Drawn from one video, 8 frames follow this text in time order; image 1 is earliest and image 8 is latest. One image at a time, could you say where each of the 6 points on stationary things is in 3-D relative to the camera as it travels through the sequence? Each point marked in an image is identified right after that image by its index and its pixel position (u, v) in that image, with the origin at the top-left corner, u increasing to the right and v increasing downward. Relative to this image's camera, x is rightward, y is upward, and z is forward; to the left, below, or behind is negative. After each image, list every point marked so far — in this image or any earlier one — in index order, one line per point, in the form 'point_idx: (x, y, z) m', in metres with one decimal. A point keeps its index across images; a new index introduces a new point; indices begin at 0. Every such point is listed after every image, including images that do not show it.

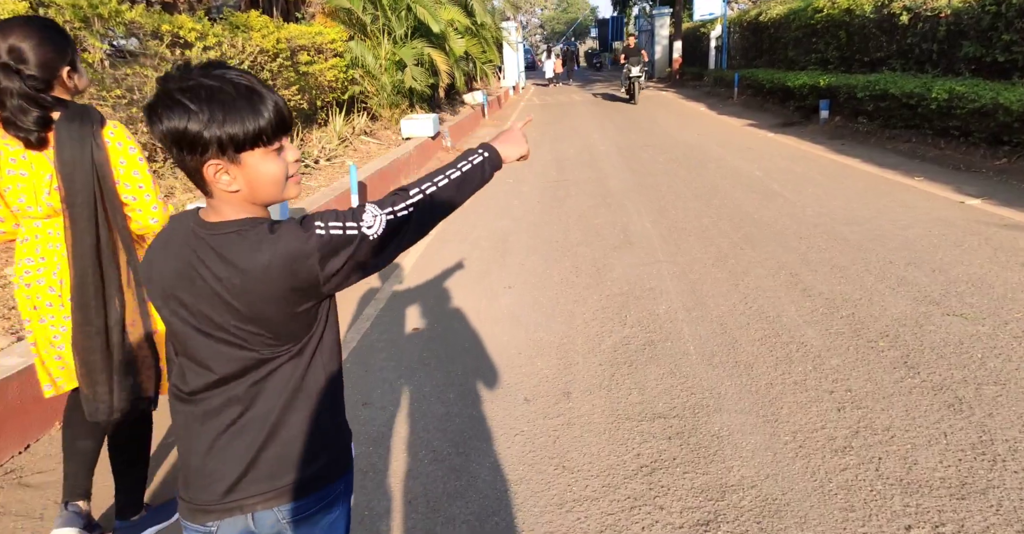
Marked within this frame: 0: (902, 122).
0: (+5.6, +2.1, +9.4) m
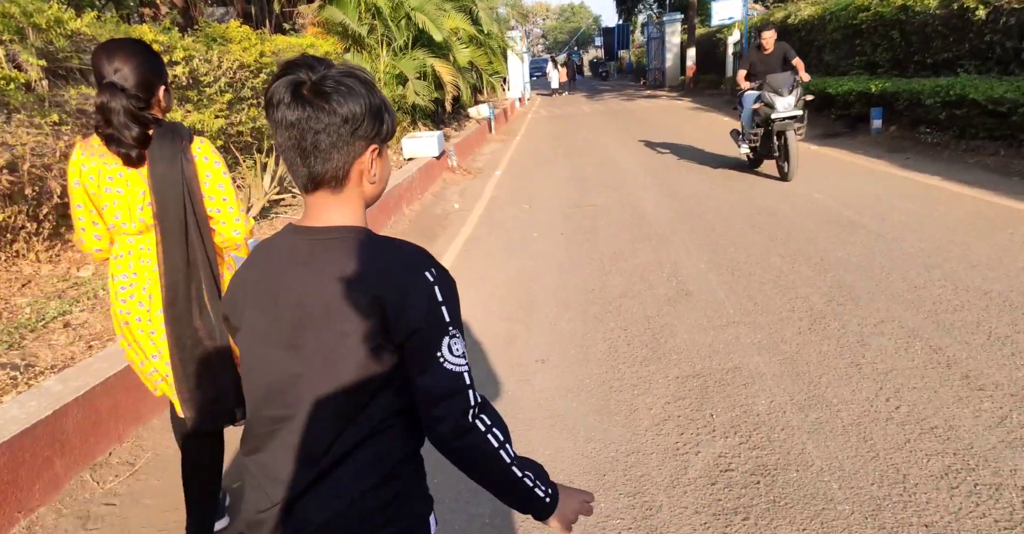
0: (+5.8, +1.7, +8.2) m
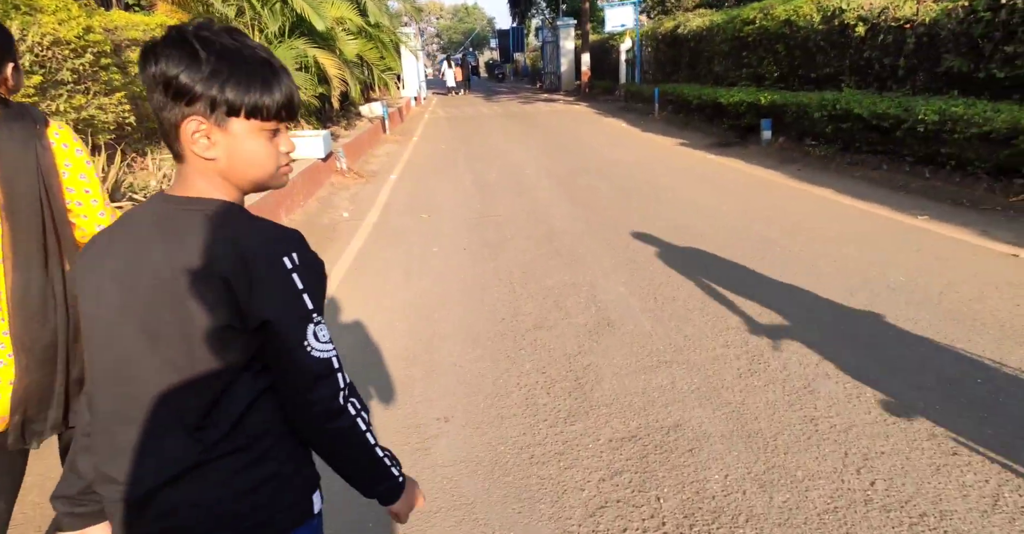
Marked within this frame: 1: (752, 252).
0: (+4.5, +1.5, +8.4) m
1: (+2.0, +0.1, +5.8) m
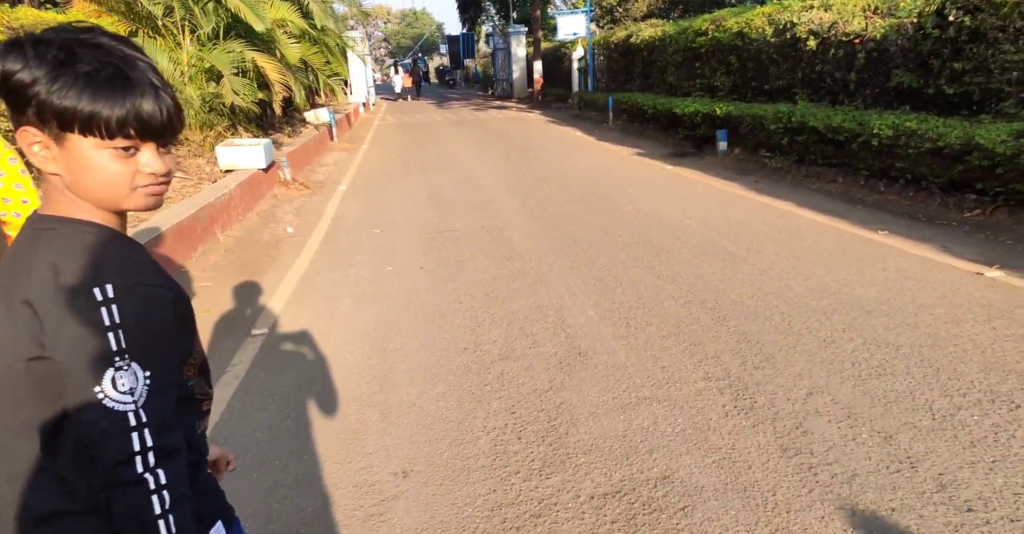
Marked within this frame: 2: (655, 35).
0: (+4.0, +1.4, +8.4) m
1: (+1.7, 0.0, +5.6) m
2: (+3.5, +5.6, +15.9) m
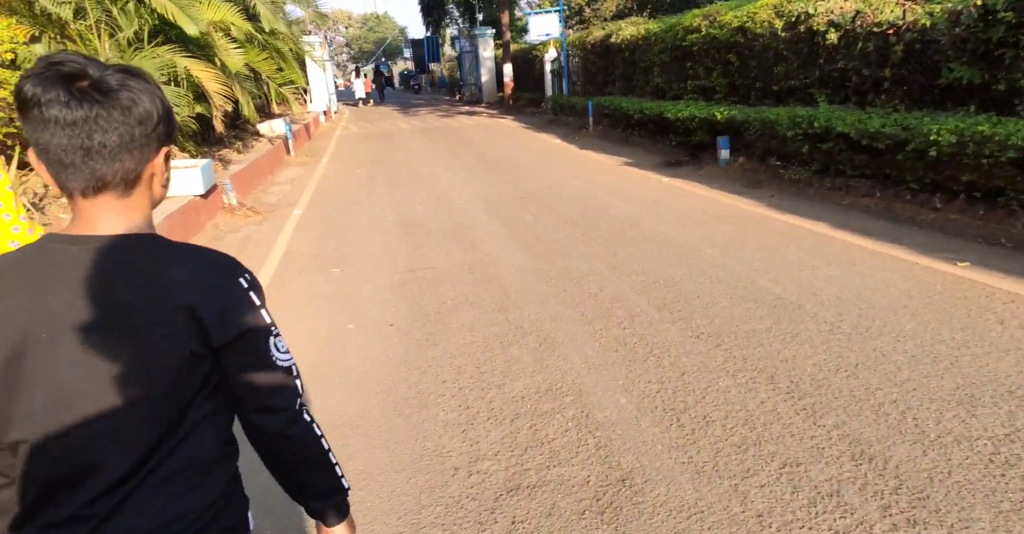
0: (+3.8, +1.1, +7.3) m
1: (+1.7, -0.4, +4.4) m
2: (+2.8, +5.2, +14.8) m
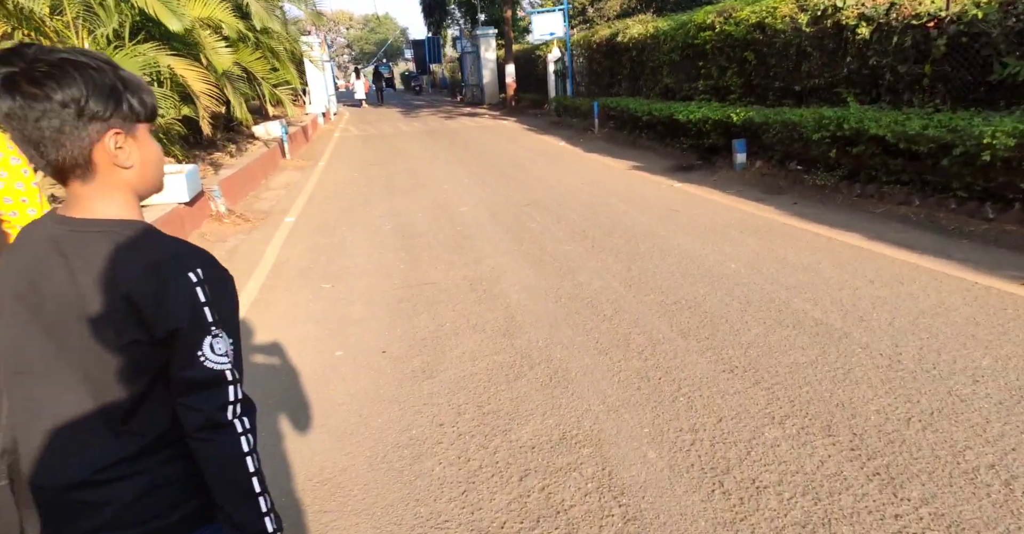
0: (+3.8, +1.0, +6.7) m
1: (+1.7, -0.5, +3.8) m
2: (+2.9, +5.1, +14.2) m
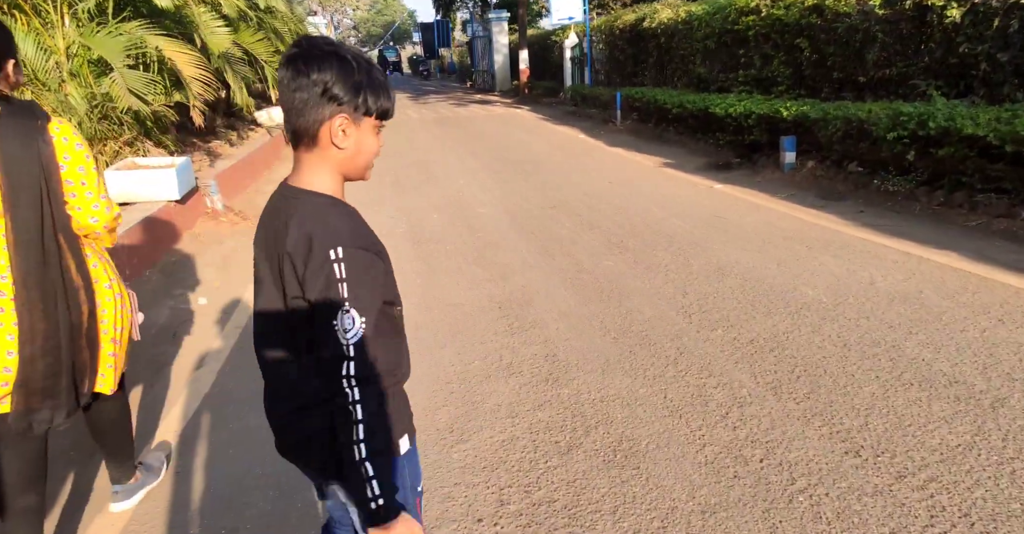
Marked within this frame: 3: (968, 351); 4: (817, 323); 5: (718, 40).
0: (+4.1, +0.7, +5.7) m
1: (+2.0, -0.7, +2.9) m
2: (+3.3, +5.0, +13.2) m
3: (+2.5, -0.5, +3.6) m
4: (+2.0, -0.3, +4.2) m
5: (+3.5, +3.9, +11.3) m
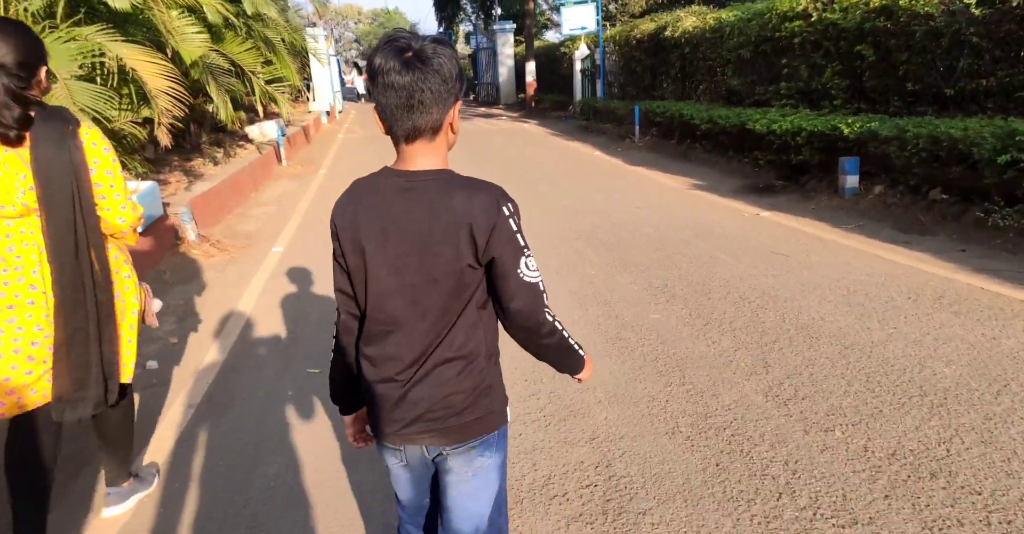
0: (+4.3, +0.3, +4.5) m
1: (+2.1, -1.1, +1.6) m
2: (+3.5, +4.4, +12.0) m
3: (+2.7, -0.8, +2.3) m
4: (+2.2, -0.7, +2.9) m
5: (+3.8, +3.4, +10.1) m
